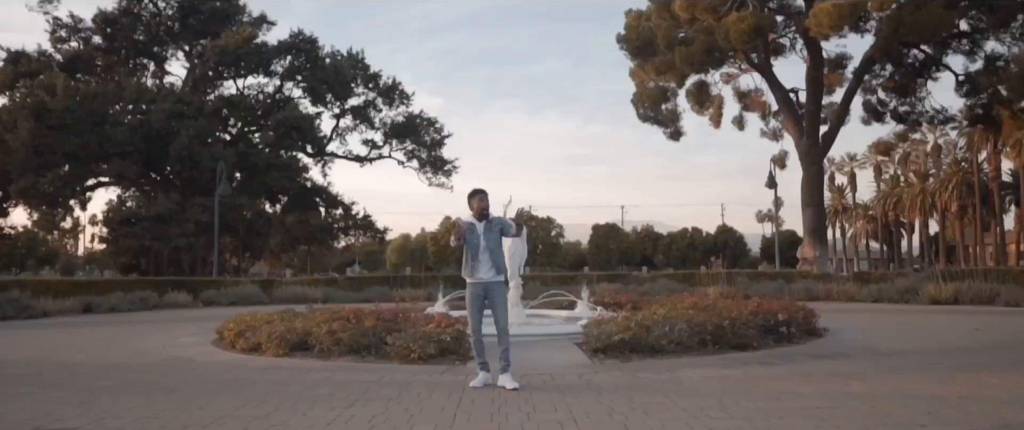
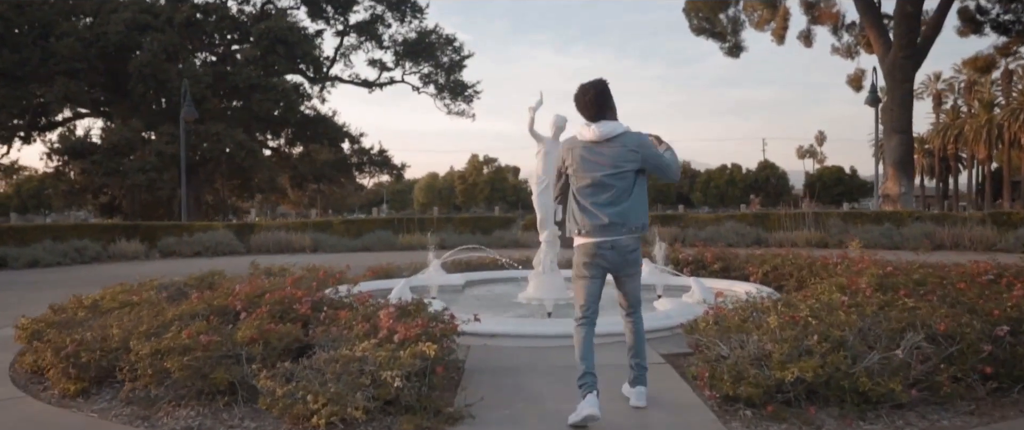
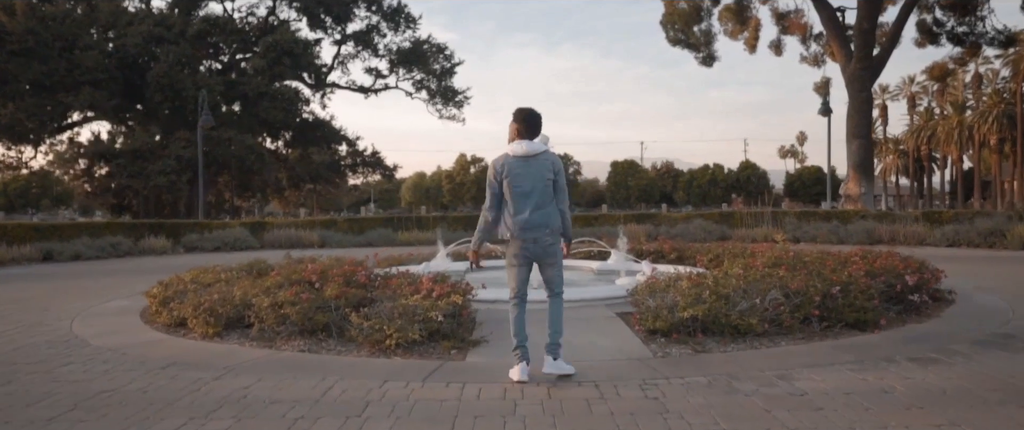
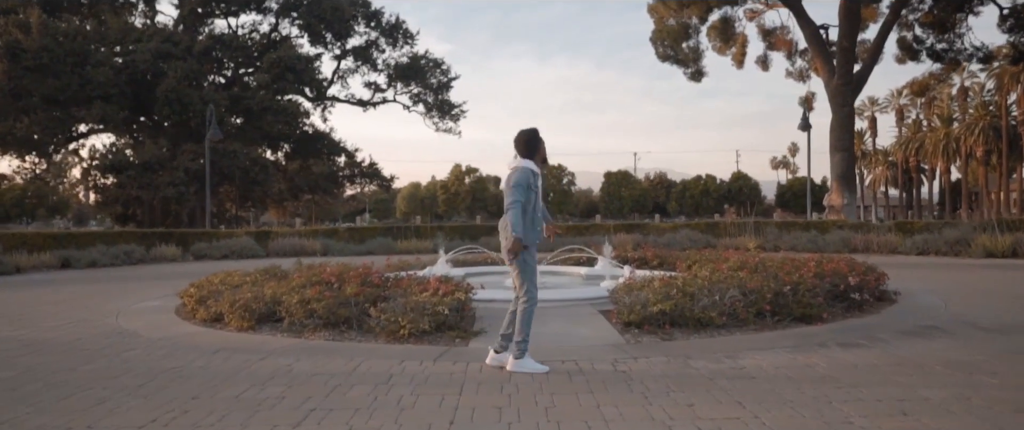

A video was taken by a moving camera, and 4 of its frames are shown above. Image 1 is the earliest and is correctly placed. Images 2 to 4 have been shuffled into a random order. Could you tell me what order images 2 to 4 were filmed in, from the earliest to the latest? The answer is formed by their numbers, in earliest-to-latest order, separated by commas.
4, 3, 2
